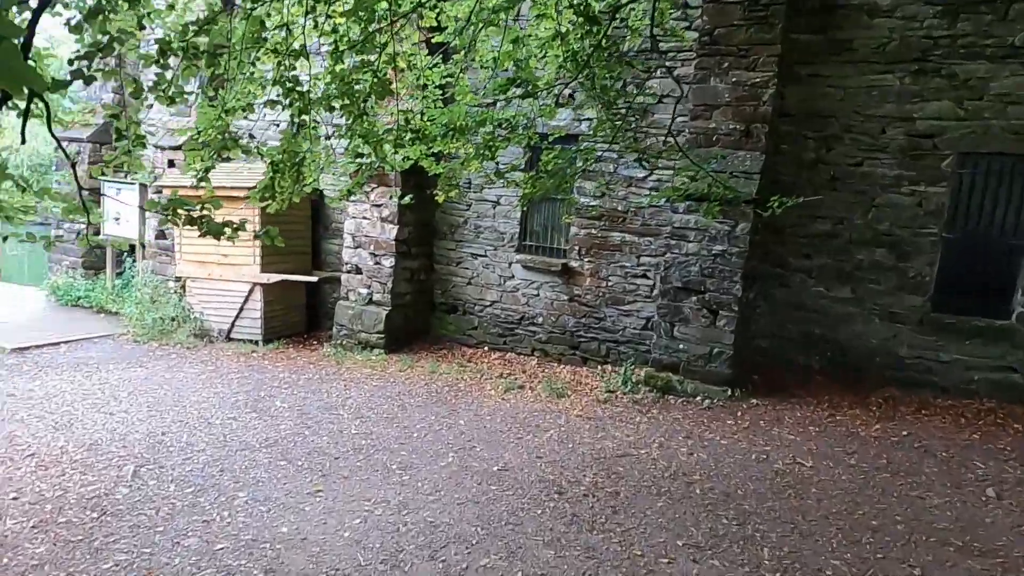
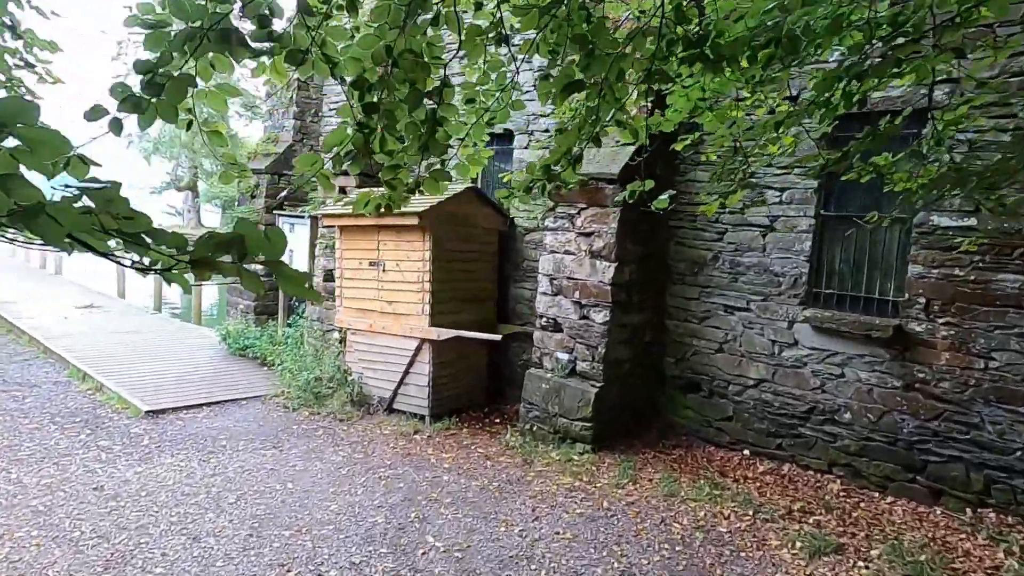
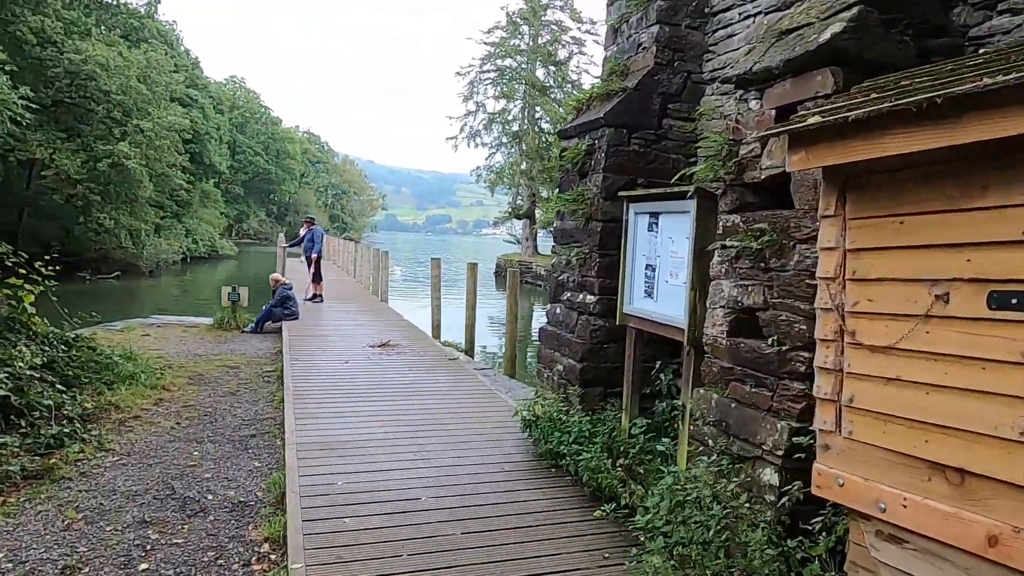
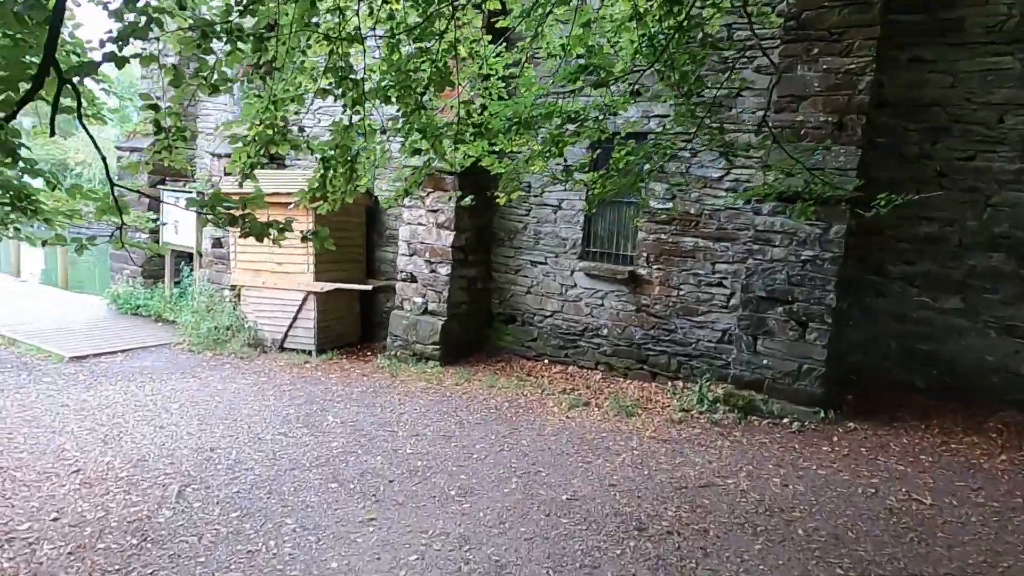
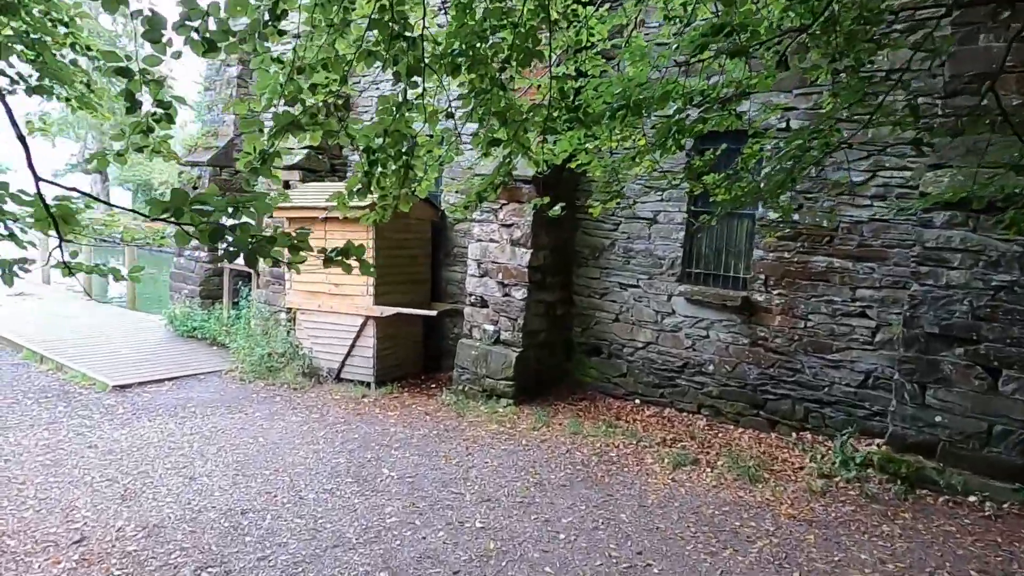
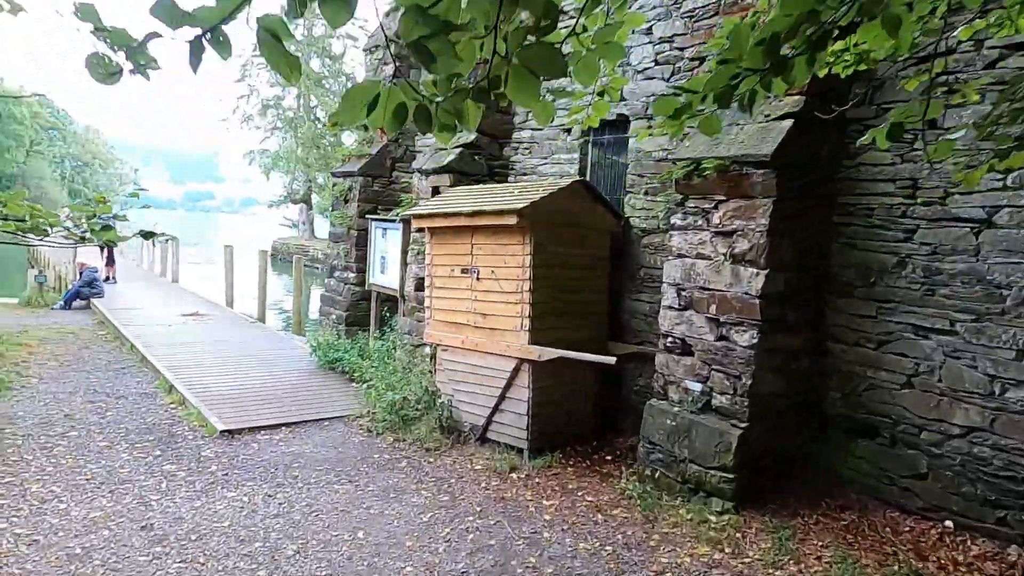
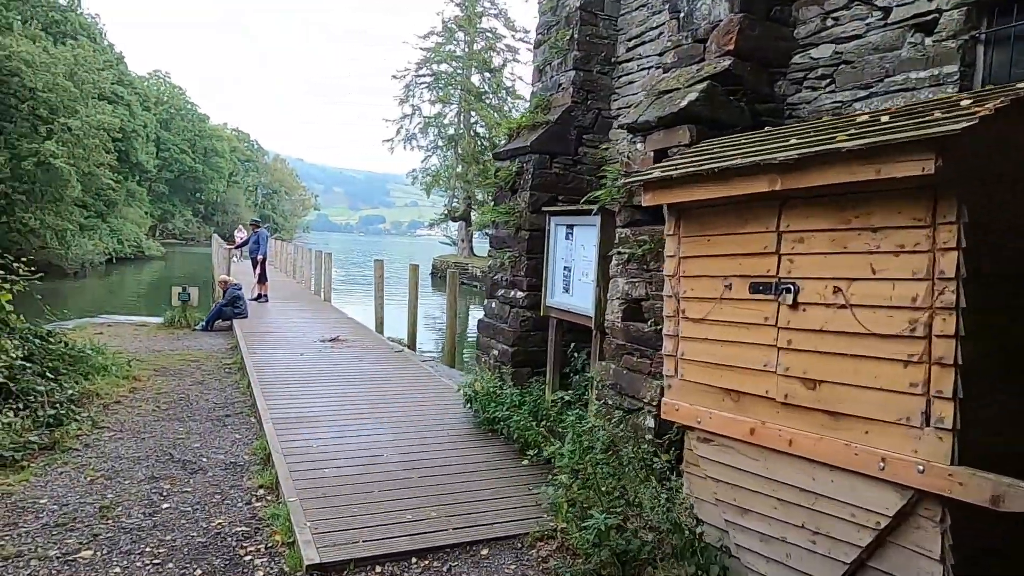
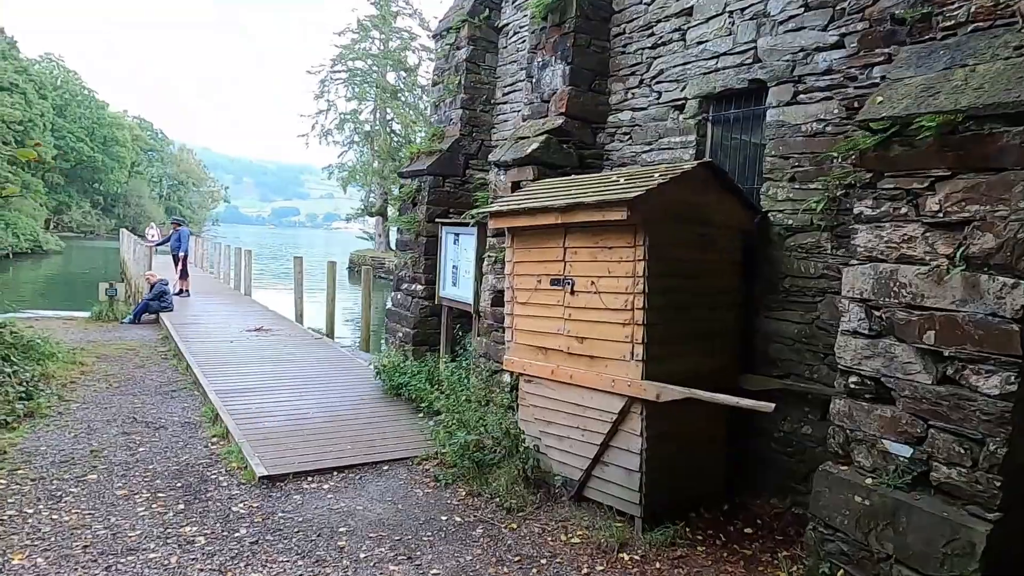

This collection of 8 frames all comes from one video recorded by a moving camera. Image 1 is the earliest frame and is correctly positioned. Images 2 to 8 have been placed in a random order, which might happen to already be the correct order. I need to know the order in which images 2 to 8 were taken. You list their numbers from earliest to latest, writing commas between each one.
4, 5, 2, 6, 8, 7, 3
